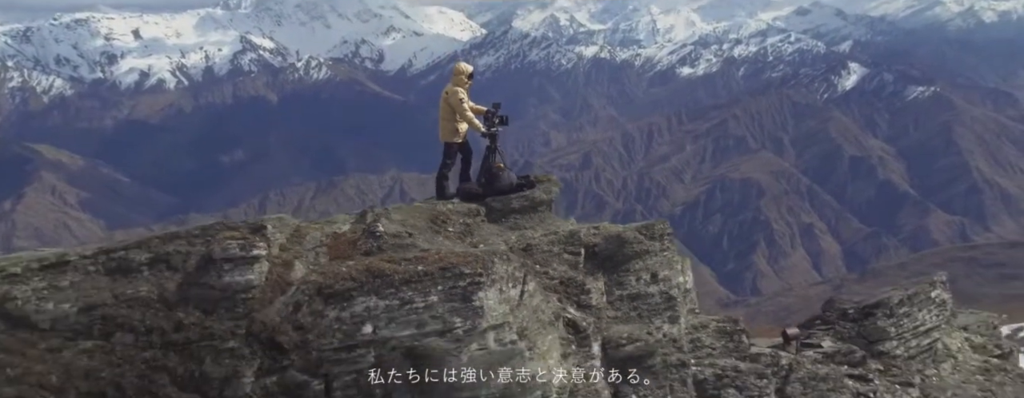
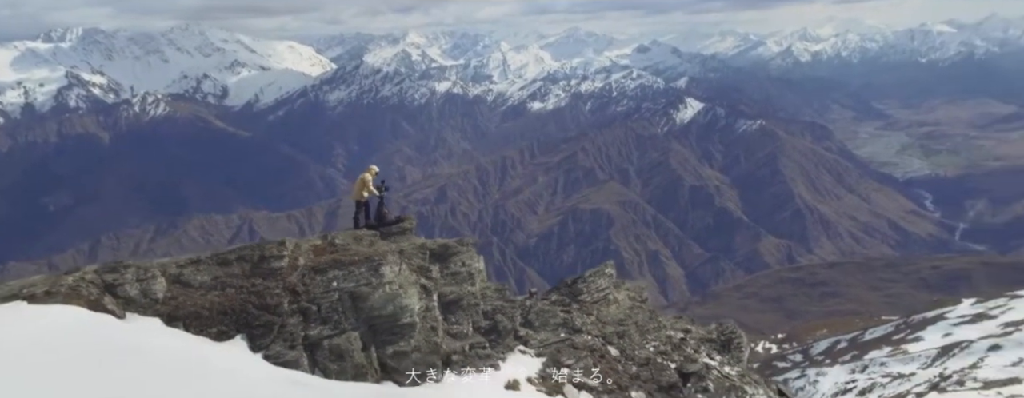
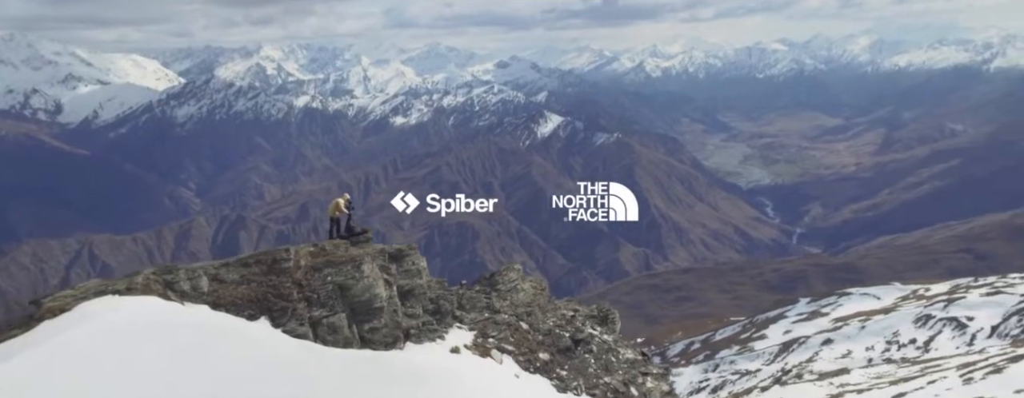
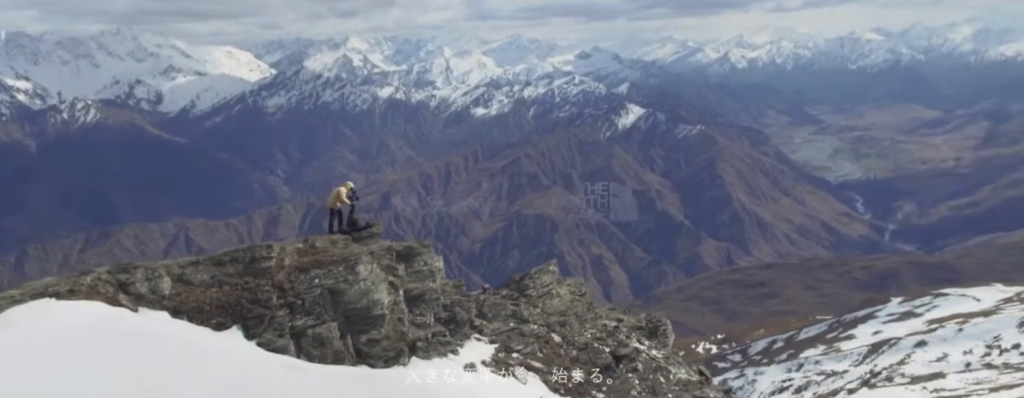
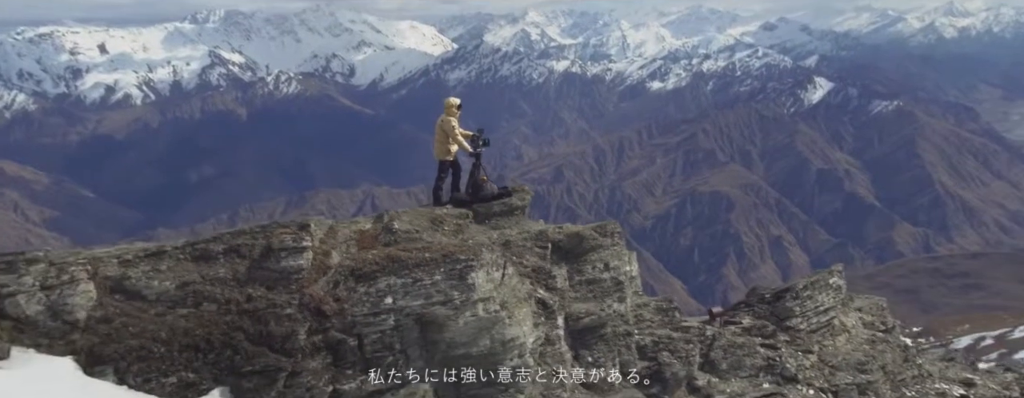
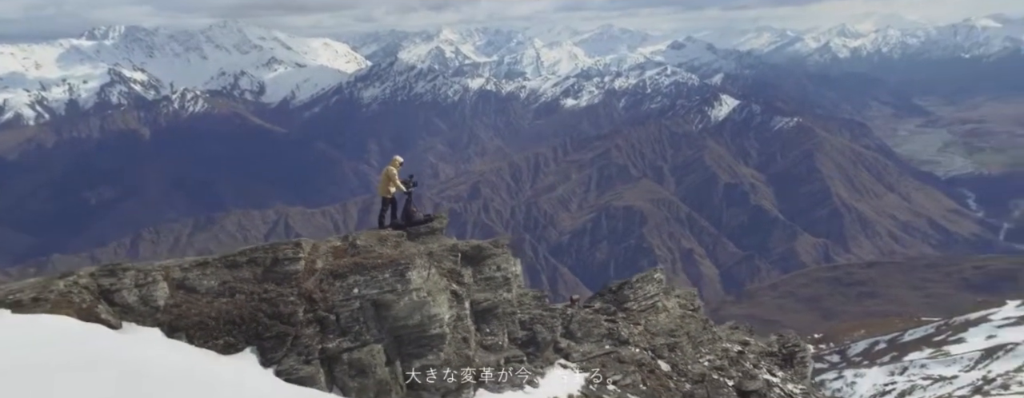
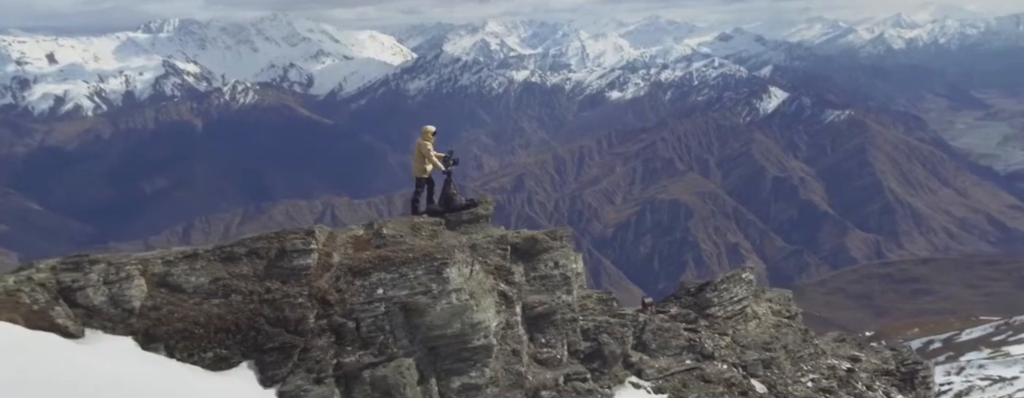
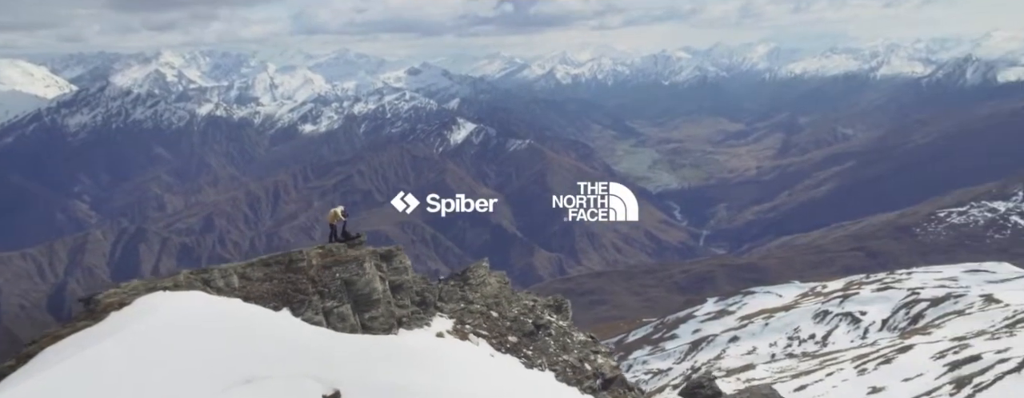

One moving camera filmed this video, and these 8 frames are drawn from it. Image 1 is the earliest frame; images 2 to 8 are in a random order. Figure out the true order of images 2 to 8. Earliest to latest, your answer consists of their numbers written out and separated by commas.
5, 7, 6, 2, 4, 3, 8
